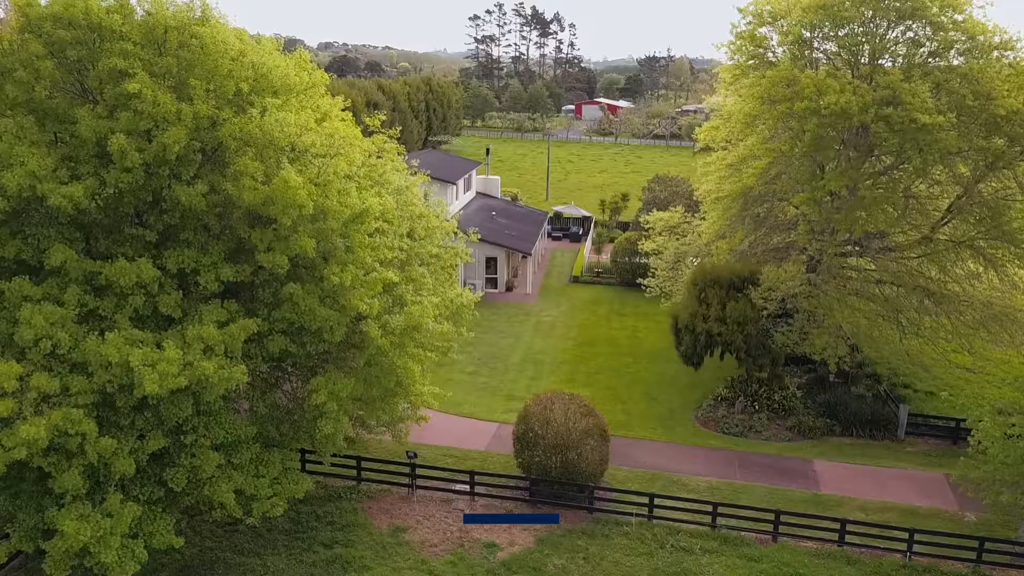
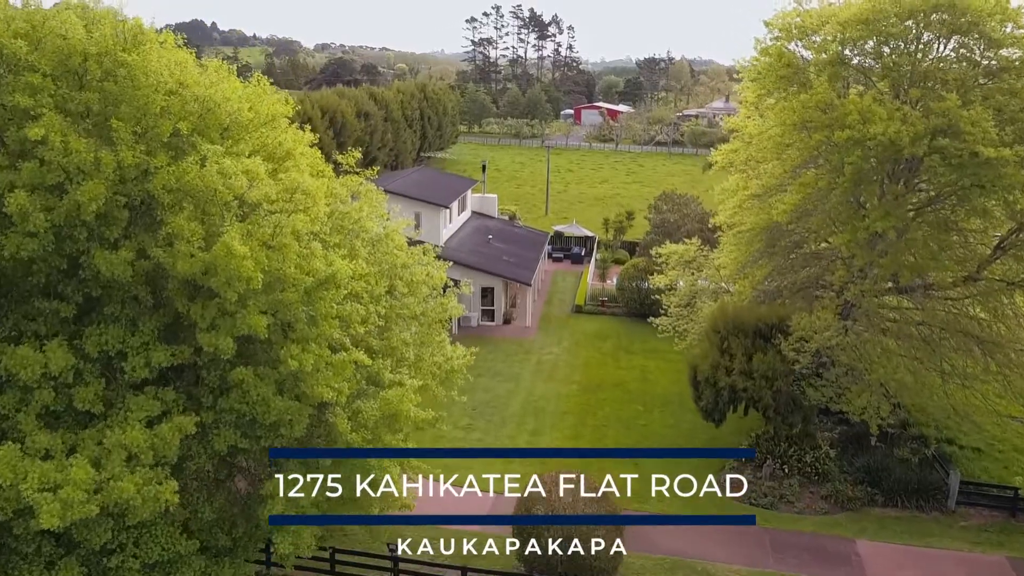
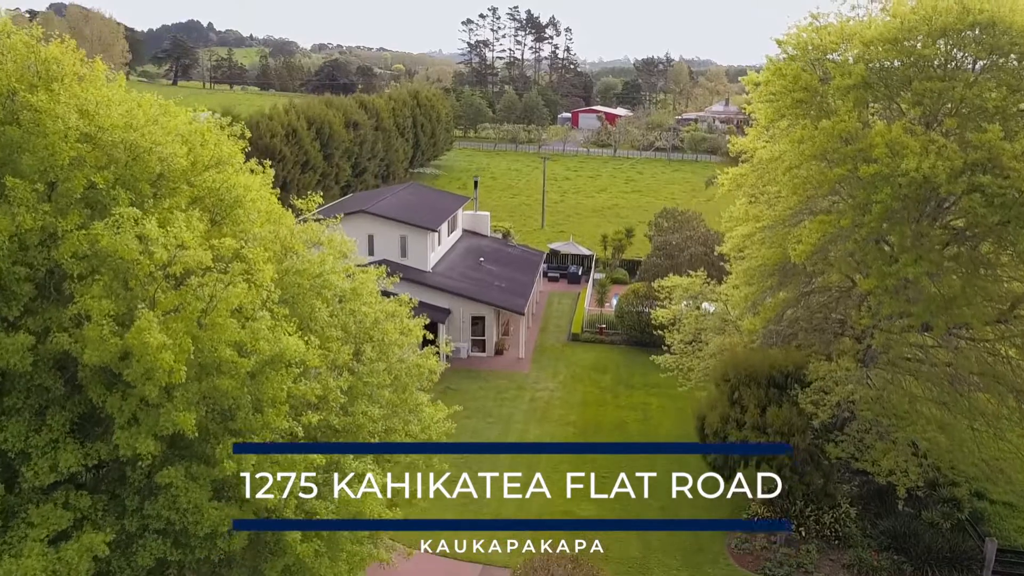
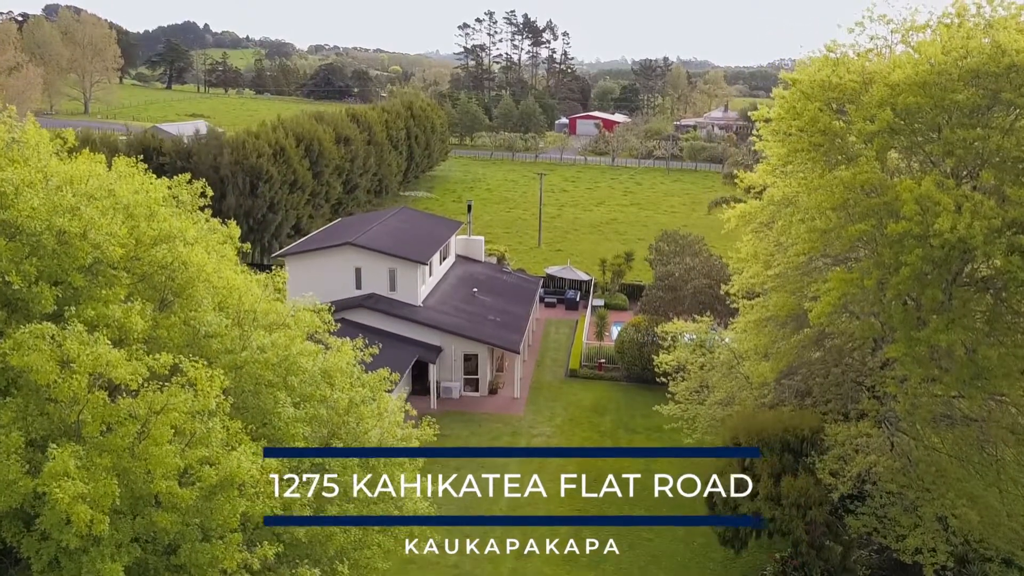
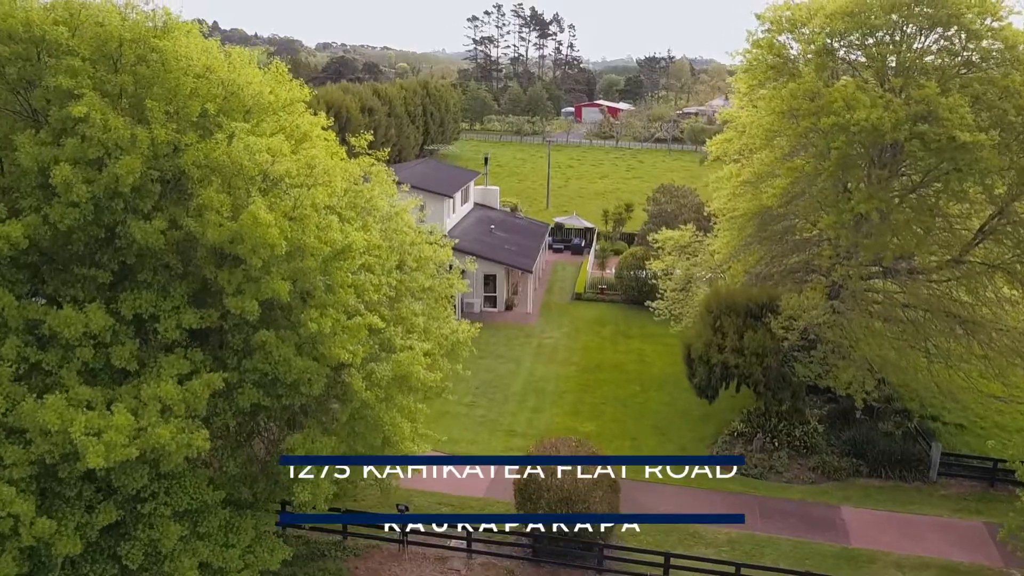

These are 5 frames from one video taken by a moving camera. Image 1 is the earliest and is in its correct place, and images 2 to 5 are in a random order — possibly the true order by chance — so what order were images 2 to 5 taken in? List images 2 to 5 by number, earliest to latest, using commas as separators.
5, 2, 3, 4
